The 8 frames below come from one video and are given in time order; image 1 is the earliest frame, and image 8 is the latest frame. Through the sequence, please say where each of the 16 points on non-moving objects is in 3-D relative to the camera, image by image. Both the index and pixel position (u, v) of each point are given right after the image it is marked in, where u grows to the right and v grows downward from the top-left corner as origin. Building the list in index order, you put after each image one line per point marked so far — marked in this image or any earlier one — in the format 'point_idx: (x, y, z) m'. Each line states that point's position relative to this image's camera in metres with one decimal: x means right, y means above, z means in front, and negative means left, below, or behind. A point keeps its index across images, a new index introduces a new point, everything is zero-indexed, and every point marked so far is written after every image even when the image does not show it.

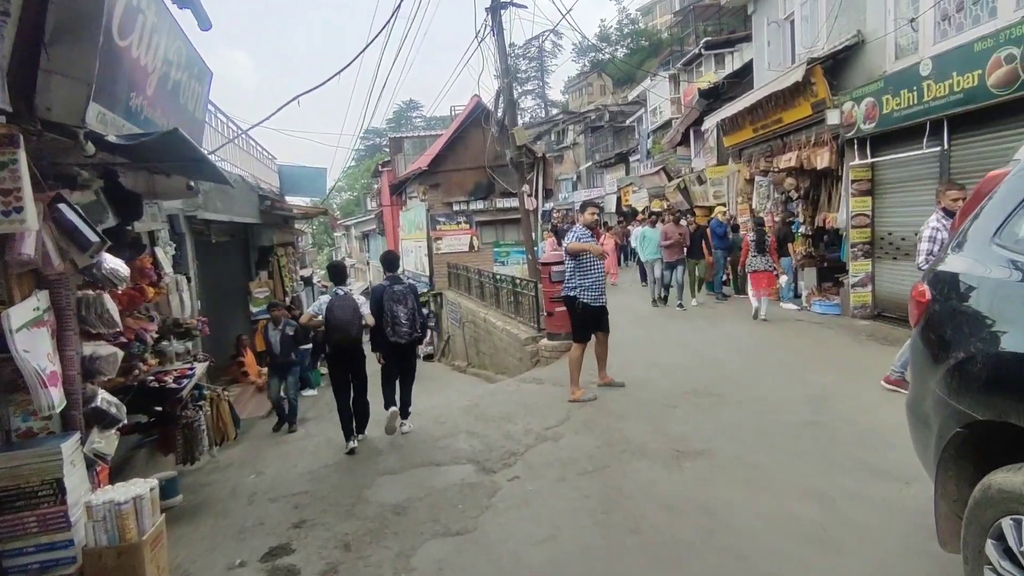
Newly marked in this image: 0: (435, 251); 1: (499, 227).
0: (-2.3, +1.1, +18.6) m
1: (-0.4, +1.9, +19.6) m
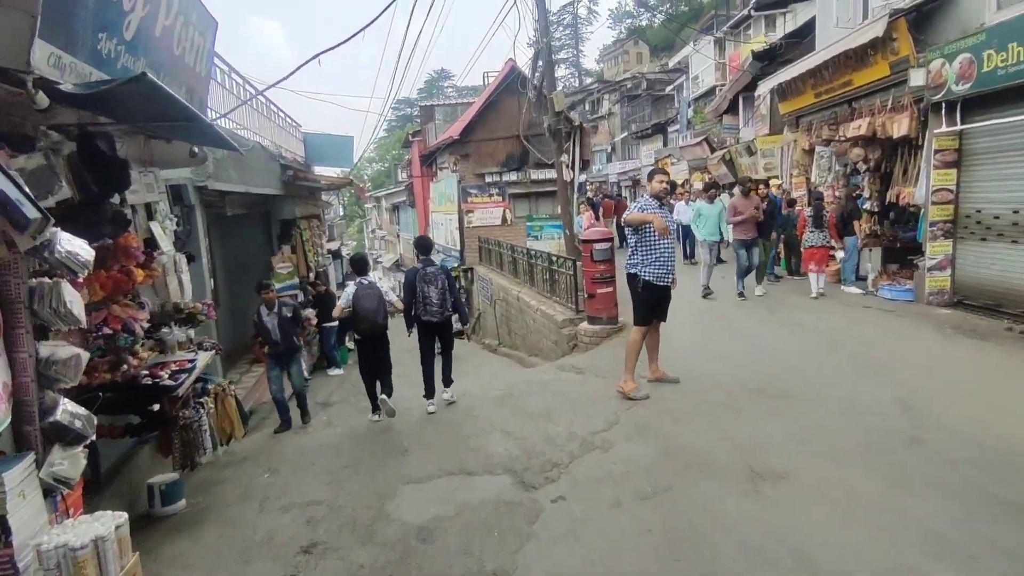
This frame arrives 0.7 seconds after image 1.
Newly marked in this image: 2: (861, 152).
0: (-1.3, +1.9, +17.9) m
1: (+0.6, +2.7, +18.7) m
2: (+6.1, +2.4, +10.7) m
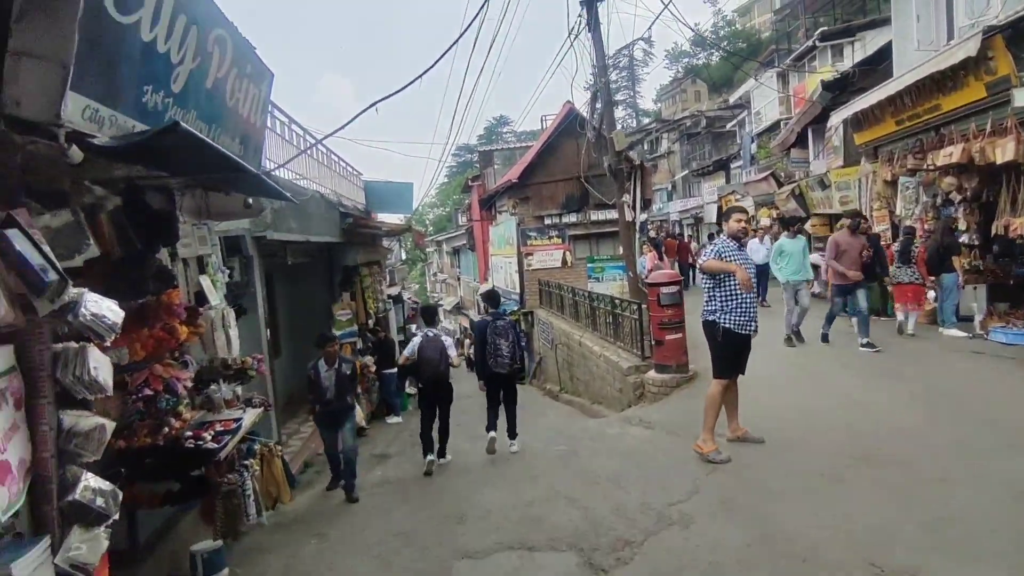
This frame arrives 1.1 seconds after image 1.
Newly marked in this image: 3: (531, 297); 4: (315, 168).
0: (+0.4, +0.6, +17.6) m
1: (+2.4, +1.4, +18.3) m
2: (+7.1, +1.7, +9.8) m
3: (+0.5, -0.3, +17.5) m
4: (-3.2, +1.9, +9.6) m
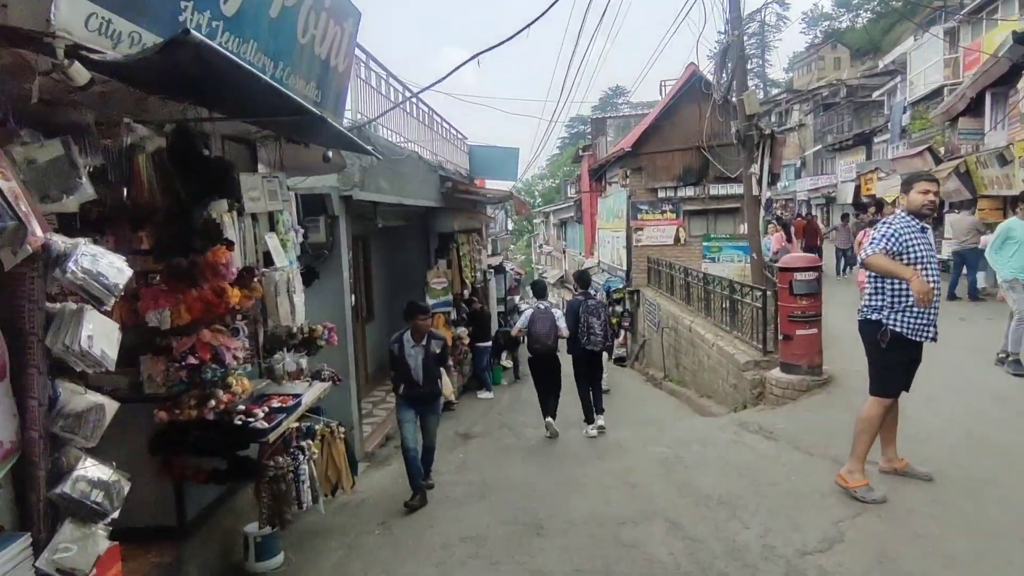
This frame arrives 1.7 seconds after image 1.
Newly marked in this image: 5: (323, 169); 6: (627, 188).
0: (+3.3, +1.2, +16.5) m
1: (+5.5, +1.9, +16.8) m
2: (+8.6, +1.6, +7.6) m
3: (+3.4, +0.3, +16.4) m
4: (-1.5, +2.4, +9.2) m
5: (-1.5, +1.0, +4.9) m
6: (+3.2, +2.8, +17.1) m
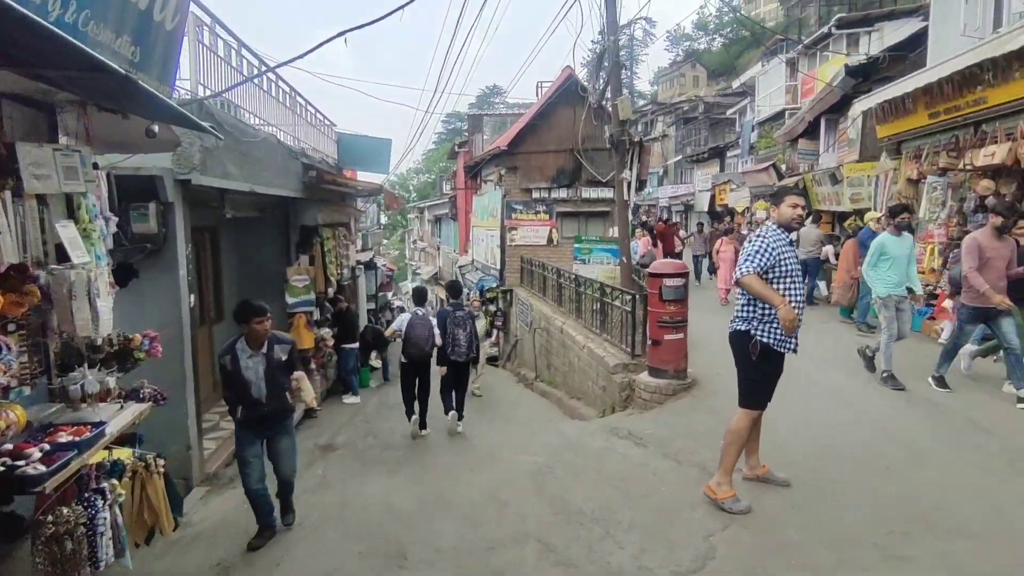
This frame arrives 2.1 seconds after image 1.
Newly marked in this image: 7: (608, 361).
0: (-0.1, +1.2, +16.4) m
1: (+2.0, +1.9, +17.2) m
2: (+7.0, +1.5, +8.8) m
3: (0.0, +0.3, +16.4) m
4: (-3.3, +2.5, +8.3) m
5: (-2.5, +1.0, +4.1) m
6: (-0.3, +2.8, +17.0) m
7: (+1.4, -1.0, +8.7) m
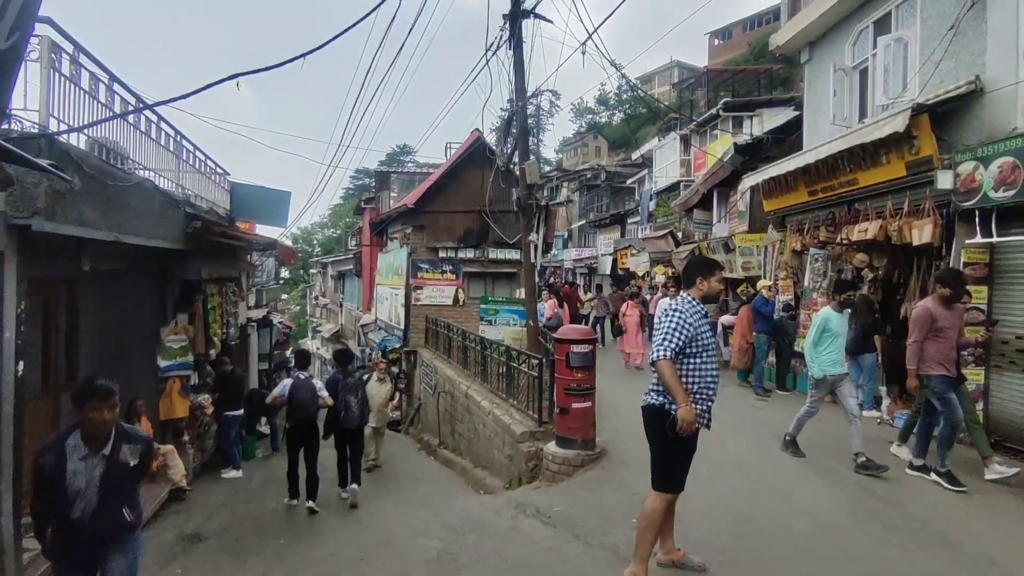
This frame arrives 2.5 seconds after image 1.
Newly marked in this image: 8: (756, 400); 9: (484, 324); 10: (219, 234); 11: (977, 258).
0: (-2.5, -0.4, +15.9) m
1: (-0.6, +0.2, +17.1) m
2: (+5.5, +0.5, +9.6) m
3: (-2.5, -1.2, +15.8) m
4: (-4.5, +1.7, +7.6) m
5: (-3.1, +0.6, +3.5) m
6: (-2.8, +1.1, +16.6) m
7: (0.0, -1.9, +8.3) m
8: (+4.0, -1.9, +10.1) m
9: (-0.7, -0.9, +15.6) m
10: (-4.2, +0.8, +8.8) m
11: (+5.7, +0.4, +7.5) m
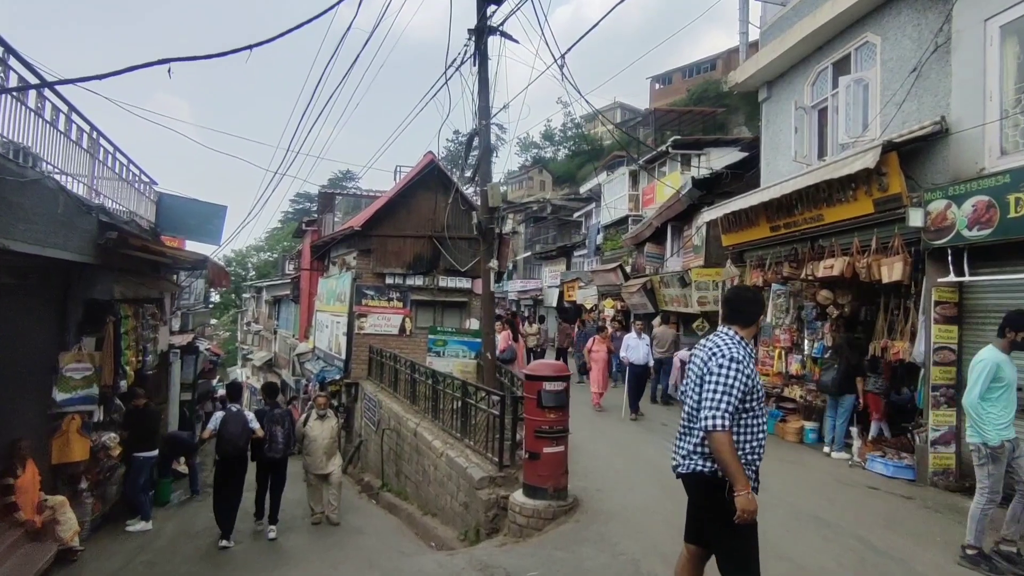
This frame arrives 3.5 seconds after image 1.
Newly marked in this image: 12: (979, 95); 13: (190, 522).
0: (-3.8, -1.0, +14.9) m
1: (-2.0, -0.6, +16.3) m
2: (+4.9, -0.1, +9.4) m
3: (-3.7, -1.9, +14.8) m
4: (-4.9, +1.5, +6.5) m
5: (-3.1, +0.6, +2.5) m
6: (-4.1, +0.4, +15.7) m
7: (-0.5, -2.3, +7.5) m
8: (+3.3, -2.4, +9.7) m
9: (-1.9, -1.6, +14.8) m
10: (-4.7, +0.5, +7.8) m
11: (+5.3, -0.1, +7.4) m
12: (+5.7, +2.4, +7.5) m
13: (-4.9, -3.5, +9.2) m
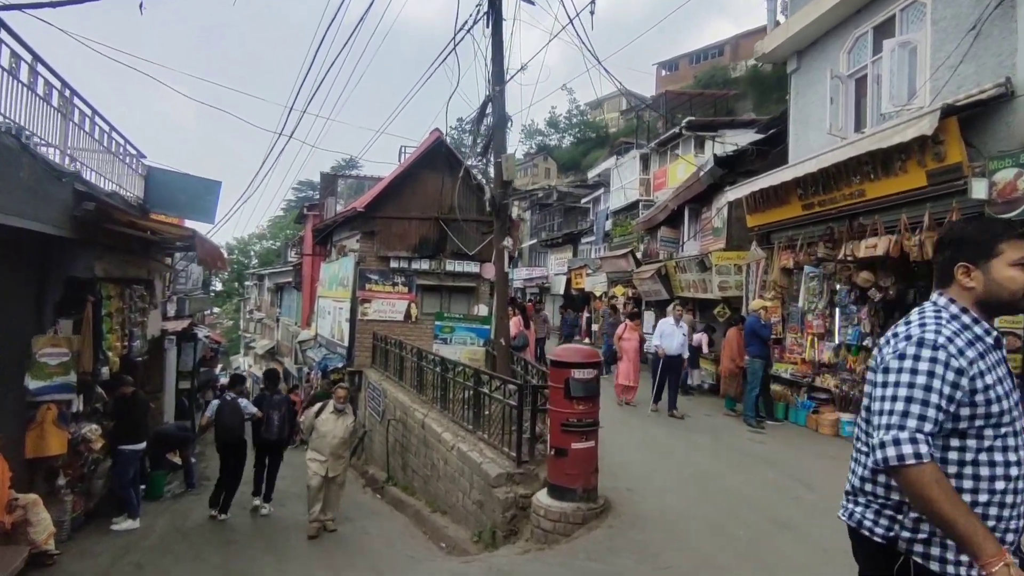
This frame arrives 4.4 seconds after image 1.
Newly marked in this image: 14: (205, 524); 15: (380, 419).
0: (-3.5, -0.6, +14.3) m
1: (-1.7, -0.2, +15.6) m
2: (+5.1, +0.2, +8.7) m
3: (-3.5, -1.5, +14.1) m
4: (-4.7, +1.7, +5.8) m
5: (-2.9, +0.7, +1.8) m
6: (-3.8, +0.8, +15.0) m
7: (-0.3, -2.0, +6.9) m
8: (+3.5, -2.2, +9.0) m
9: (-1.7, -1.3, +14.1) m
10: (-4.5, +0.8, +7.1) m
11: (+5.5, +0.1, +6.7) m
12: (+6.0, +2.6, +6.7) m
13: (-4.7, -3.2, +8.6) m
14: (-4.1, -3.1, +8.1) m
15: (-2.5, -2.6, +11.8) m
